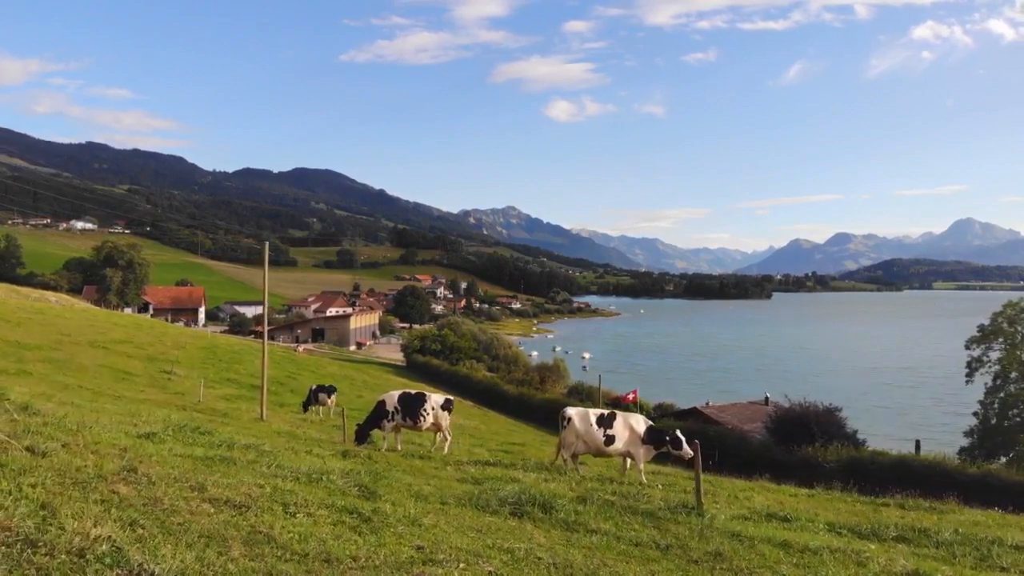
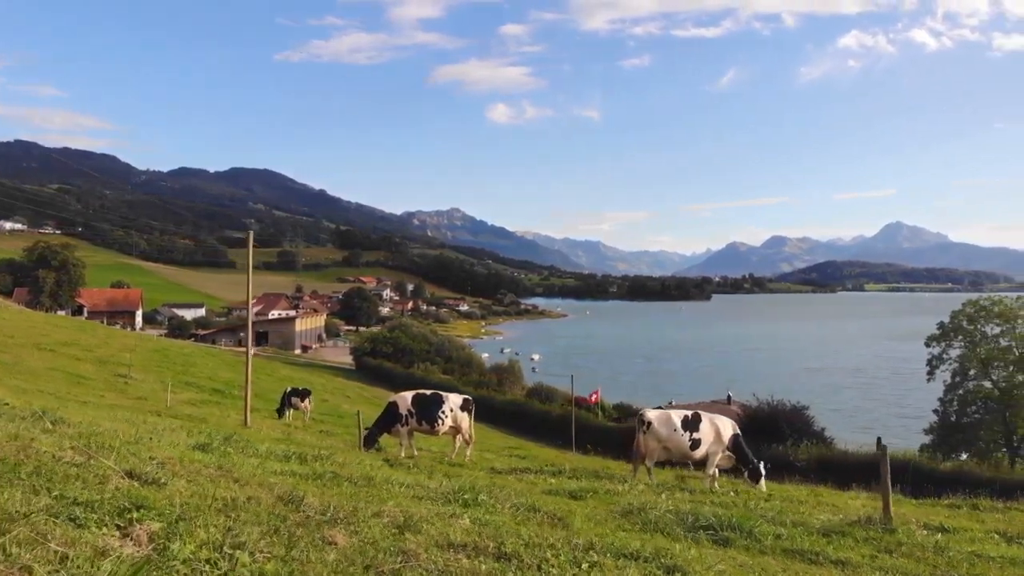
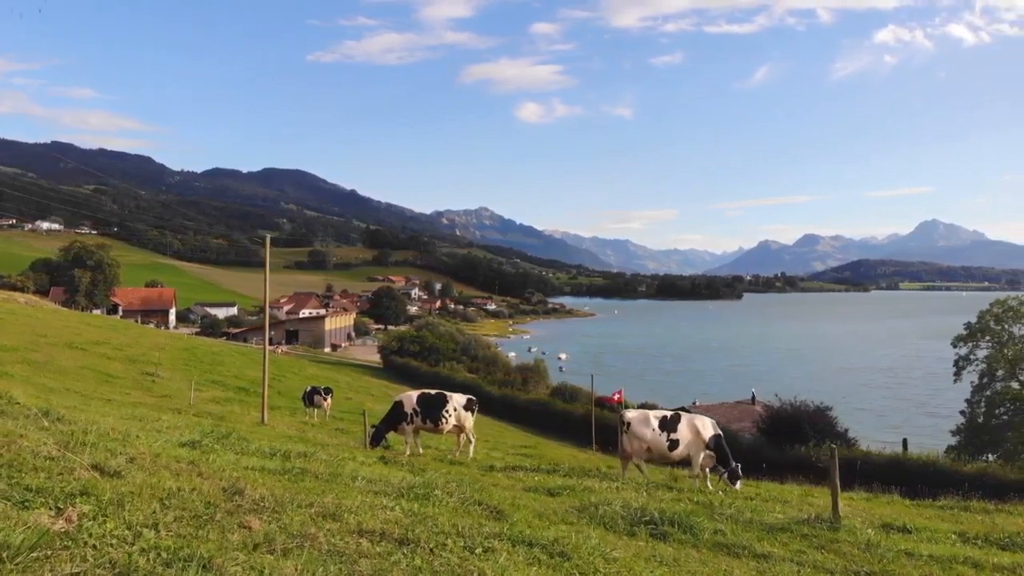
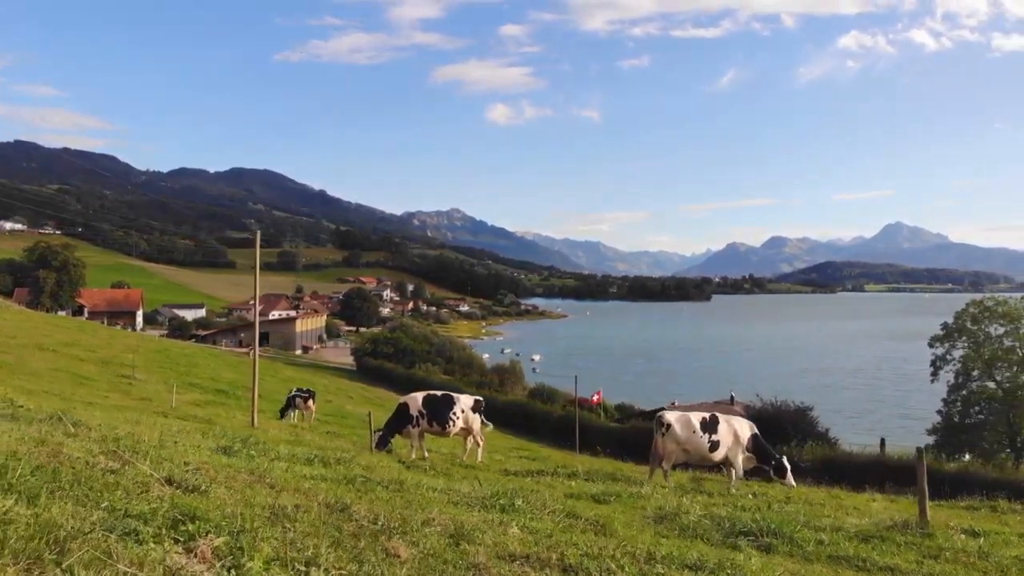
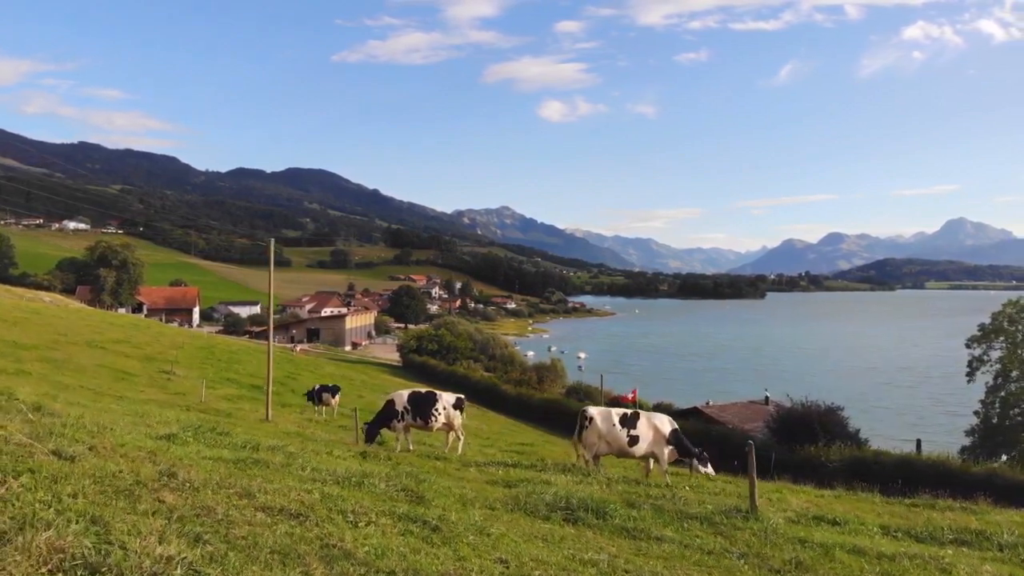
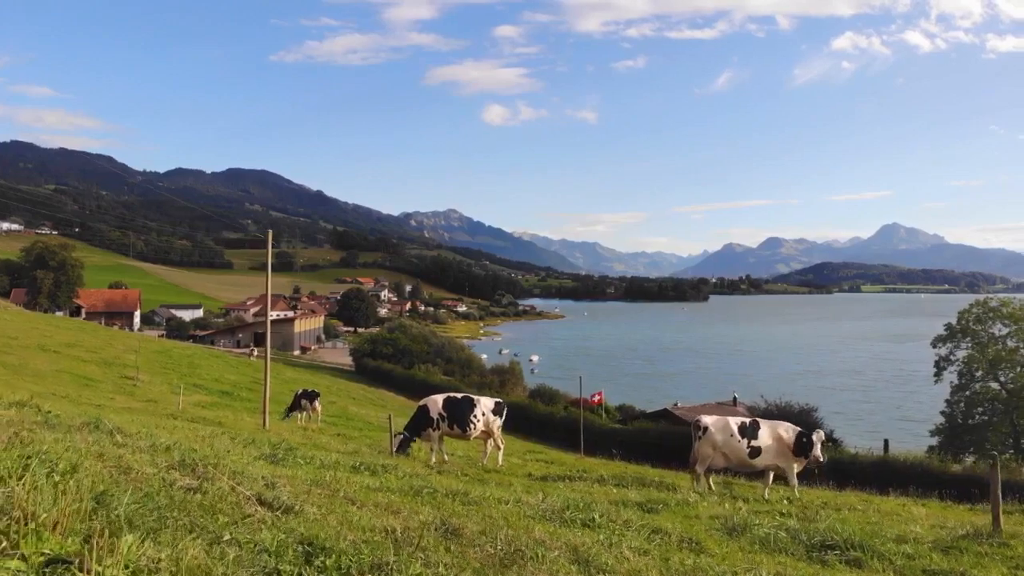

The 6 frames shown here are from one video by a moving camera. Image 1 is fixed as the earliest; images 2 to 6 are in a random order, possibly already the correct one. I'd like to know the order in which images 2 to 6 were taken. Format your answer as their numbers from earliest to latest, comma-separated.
5, 3, 2, 4, 6
